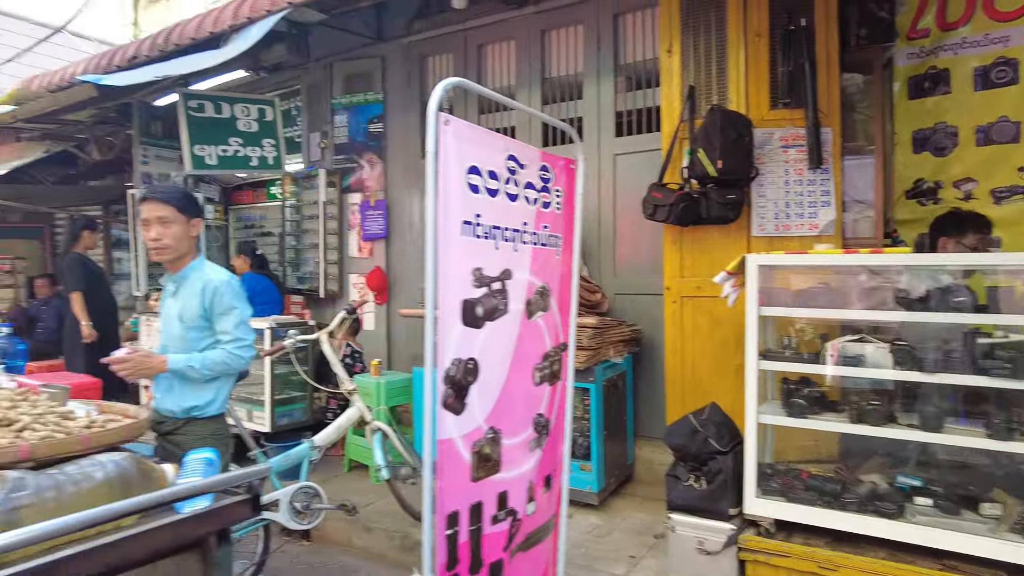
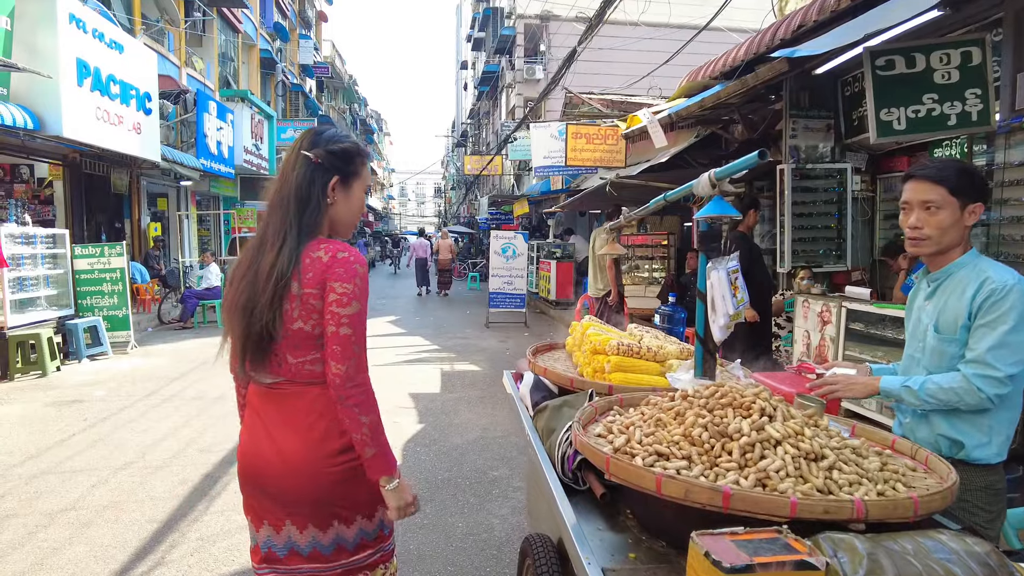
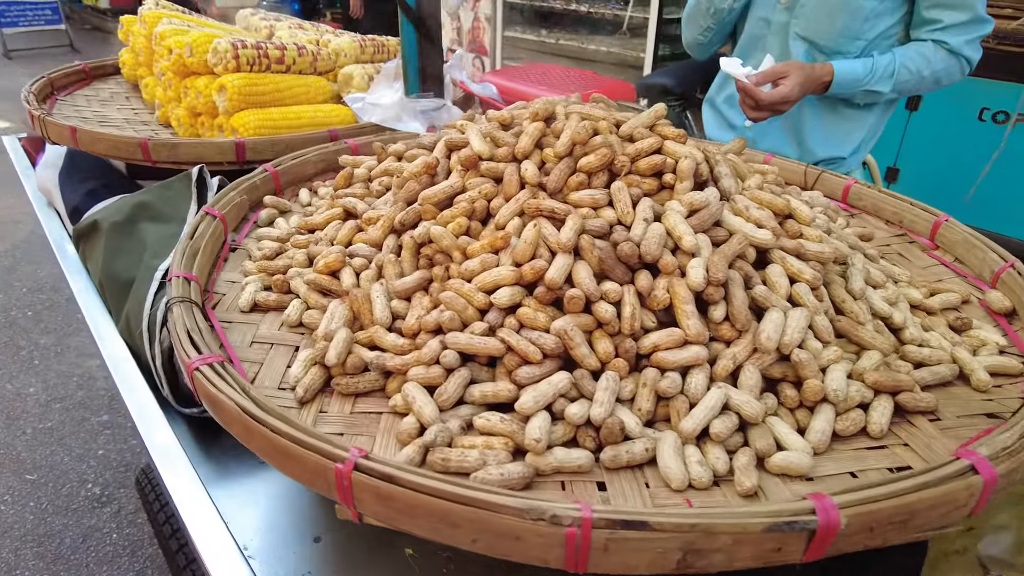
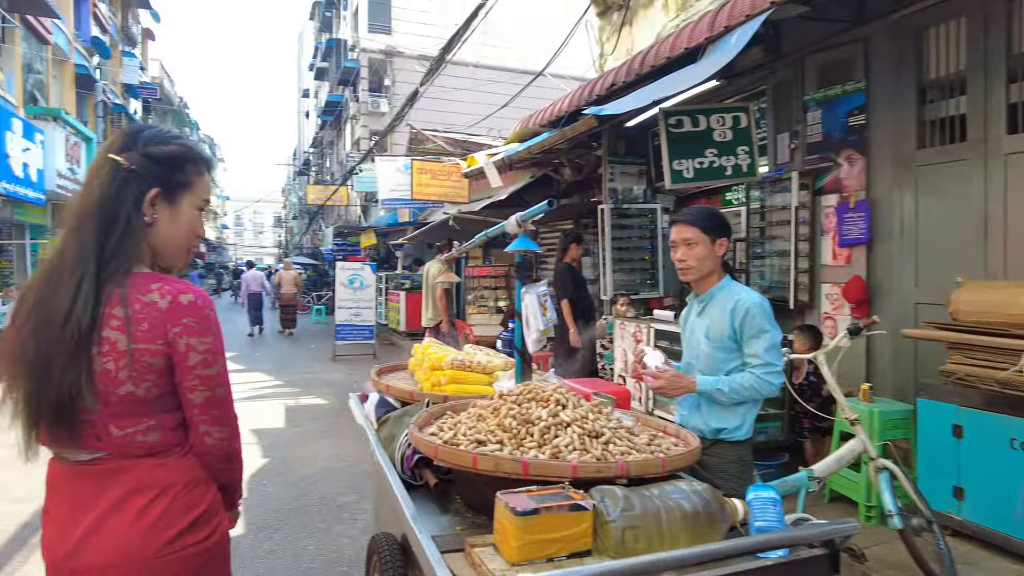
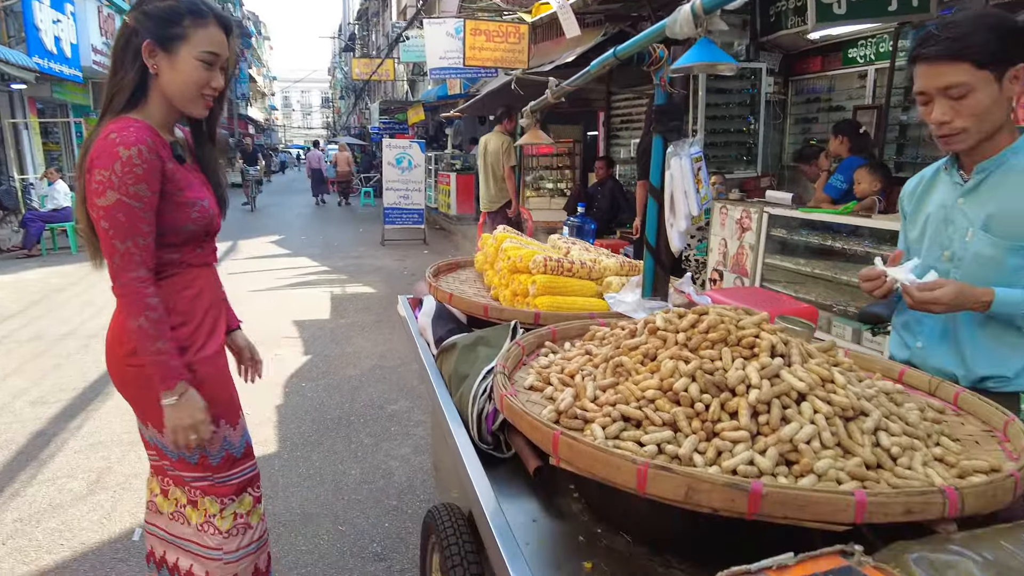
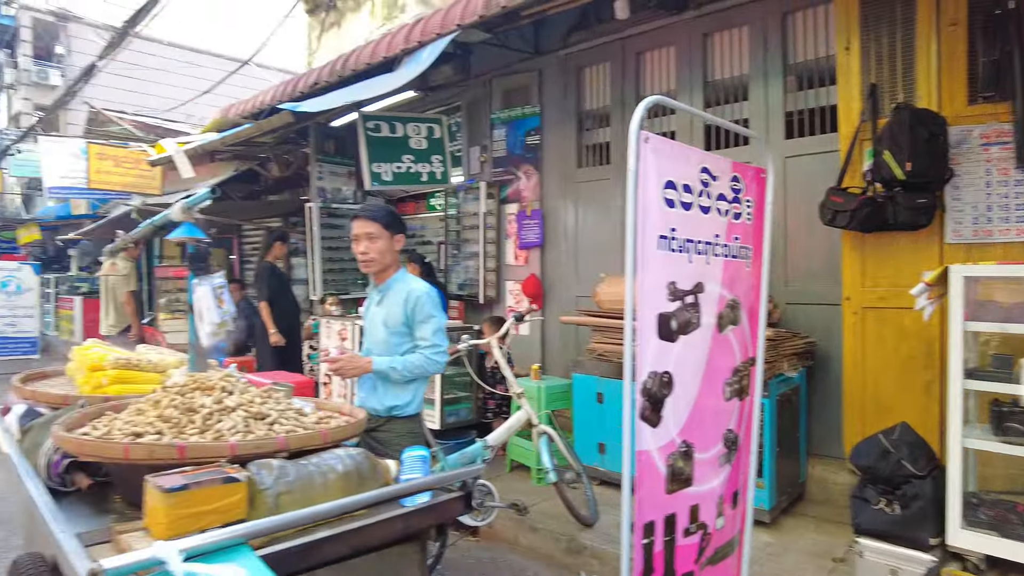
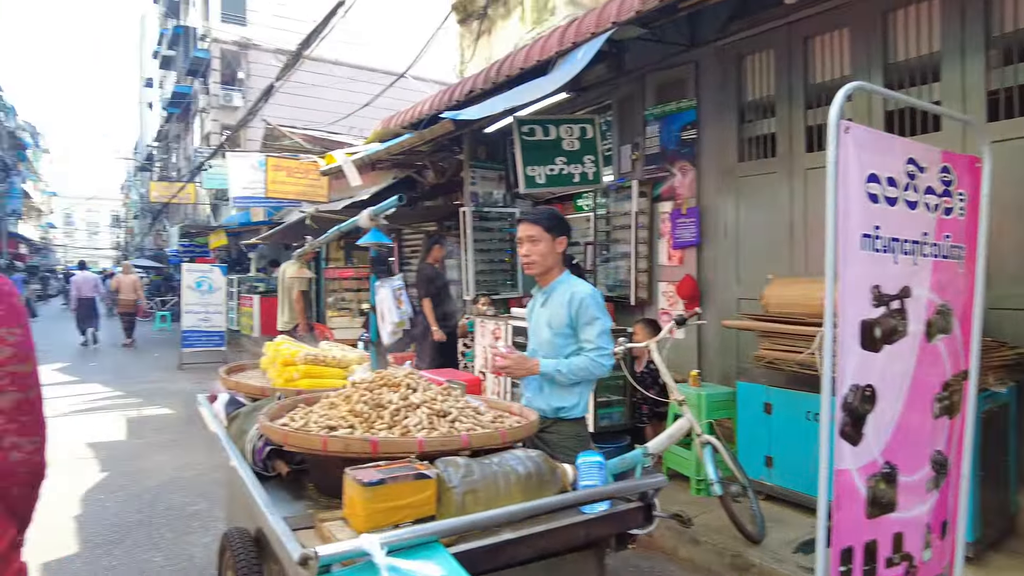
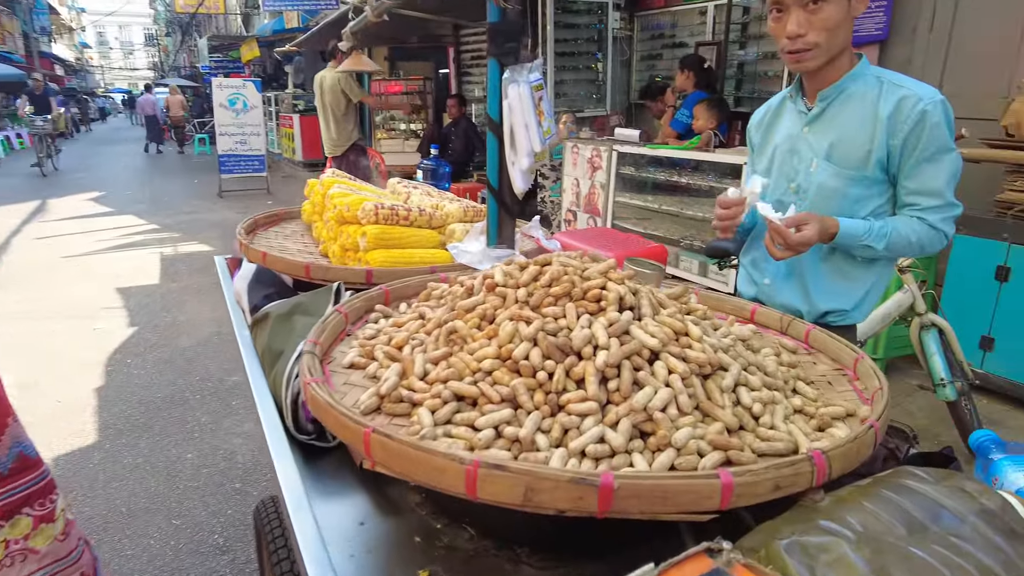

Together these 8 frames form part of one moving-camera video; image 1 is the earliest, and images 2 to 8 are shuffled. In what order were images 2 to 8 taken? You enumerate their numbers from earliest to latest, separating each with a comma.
6, 7, 4, 2, 5, 8, 3
